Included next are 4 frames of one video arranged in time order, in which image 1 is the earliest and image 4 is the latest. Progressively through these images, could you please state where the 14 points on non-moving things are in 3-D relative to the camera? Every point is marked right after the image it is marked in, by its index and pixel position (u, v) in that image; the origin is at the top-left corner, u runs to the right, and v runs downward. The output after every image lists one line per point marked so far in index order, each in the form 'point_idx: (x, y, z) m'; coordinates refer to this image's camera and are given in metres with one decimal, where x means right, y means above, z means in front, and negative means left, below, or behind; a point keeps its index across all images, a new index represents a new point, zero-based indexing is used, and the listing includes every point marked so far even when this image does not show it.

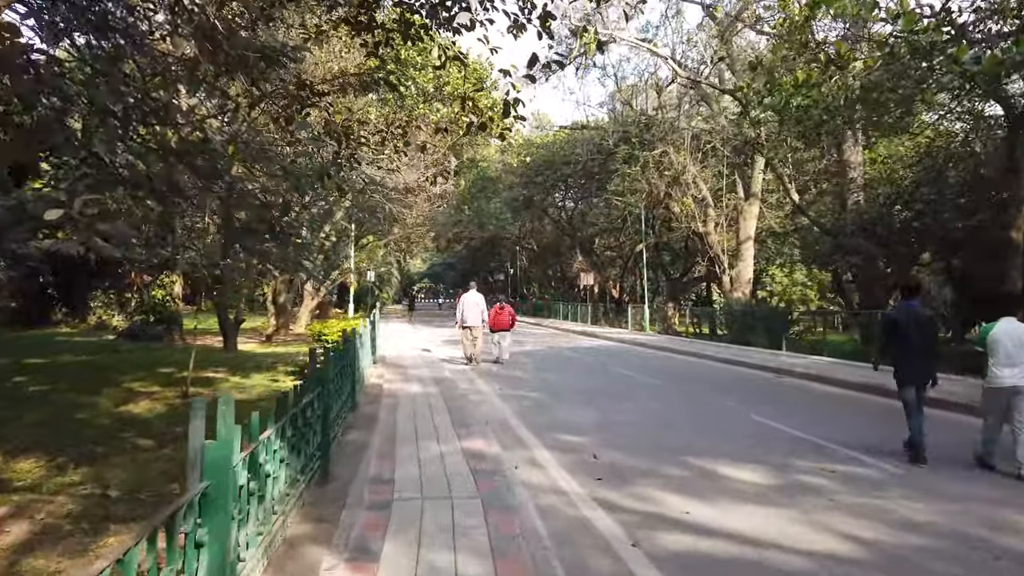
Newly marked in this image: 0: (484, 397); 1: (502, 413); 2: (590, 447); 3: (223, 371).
0: (-0.4, -1.7, +11.7) m
1: (-0.1, -1.7, +10.2) m
2: (+0.9, -1.8, +8.2) m
3: (-5.8, -1.7, +14.9) m
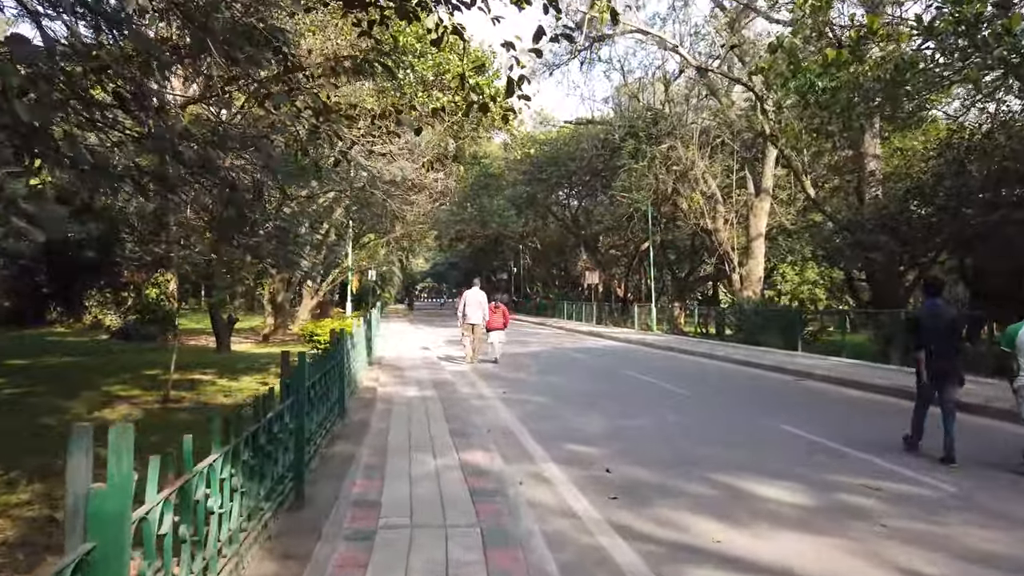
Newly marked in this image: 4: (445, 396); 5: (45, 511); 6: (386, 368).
0: (-0.4, -1.7, +10.9) m
1: (-0.1, -1.7, +9.4) m
2: (+0.9, -1.7, +7.4) m
3: (-5.8, -1.6, +14.1) m
4: (-1.0, -1.6, +11.0) m
5: (-3.5, -1.7, +5.5) m
6: (-2.4, -1.5, +14.0) m
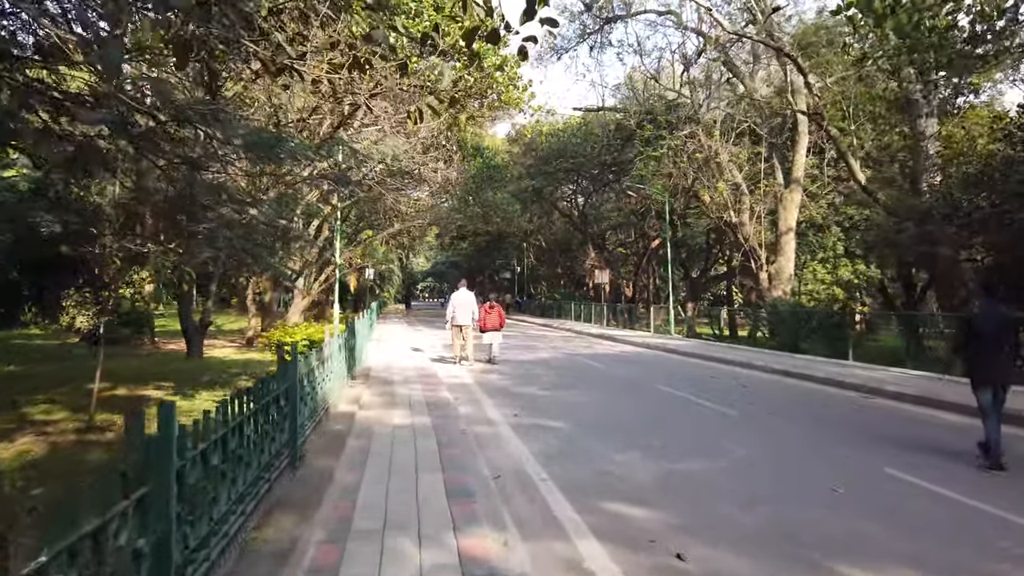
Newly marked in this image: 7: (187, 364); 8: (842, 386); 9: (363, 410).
0: (-0.2, -1.7, +8.7) m
1: (+0.1, -1.7, +7.2) m
2: (+1.1, -1.7, +5.2) m
3: (-5.6, -1.6, +11.9) m
4: (-0.8, -1.6, +8.8) m
5: (-3.3, -1.6, +3.3) m
6: (-2.2, -1.5, +11.8) m
7: (-7.4, -1.7, +16.9) m
8: (+5.8, -1.7, +12.9) m
9: (-1.8, -1.5, +9.1) m
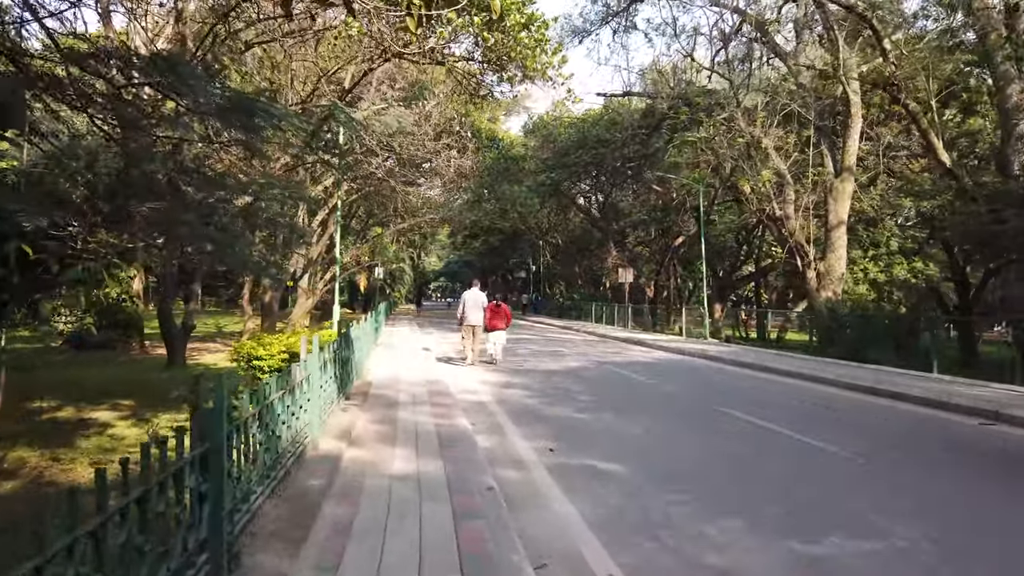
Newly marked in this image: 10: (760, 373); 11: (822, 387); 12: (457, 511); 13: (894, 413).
0: (+0.1, -1.7, +6.5) m
1: (+0.4, -1.7, +5.0) m
2: (+1.3, -1.7, +3.0) m
3: (-5.2, -1.6, +9.8) m
4: (-0.5, -1.6, +6.6) m
5: (-3.1, -1.6, +1.2) m
6: (-1.8, -1.5, +9.7) m
7: (-7.0, -1.7, +14.8) m
8: (+6.2, -1.7, +10.7) m
9: (-1.5, -1.5, +6.9) m
10: (+5.0, -1.7, +15.0) m
11: (+5.4, -1.7, +13.1) m
12: (-0.4, -1.6, +5.2) m
13: (+5.4, -1.7, +10.5) m
